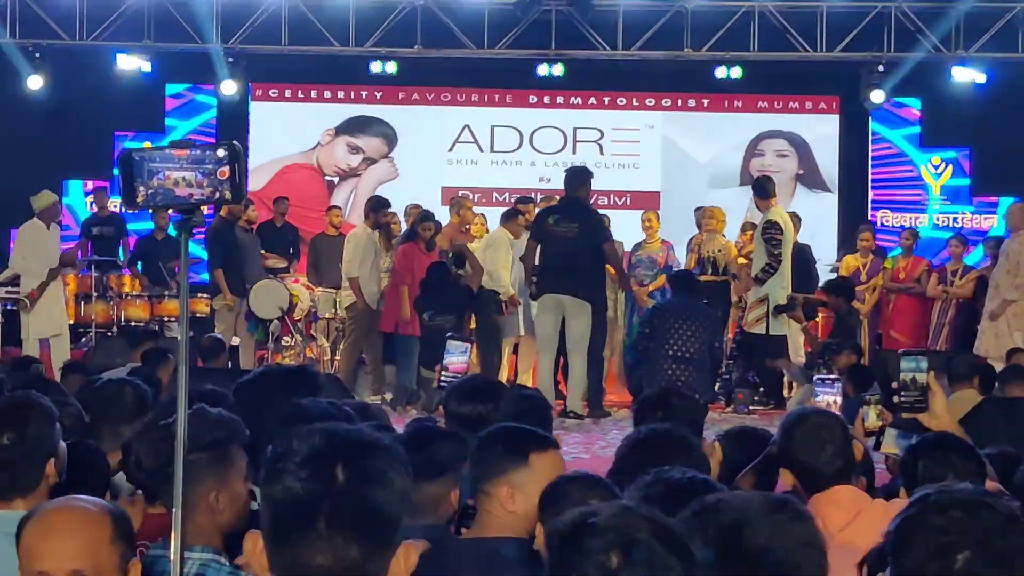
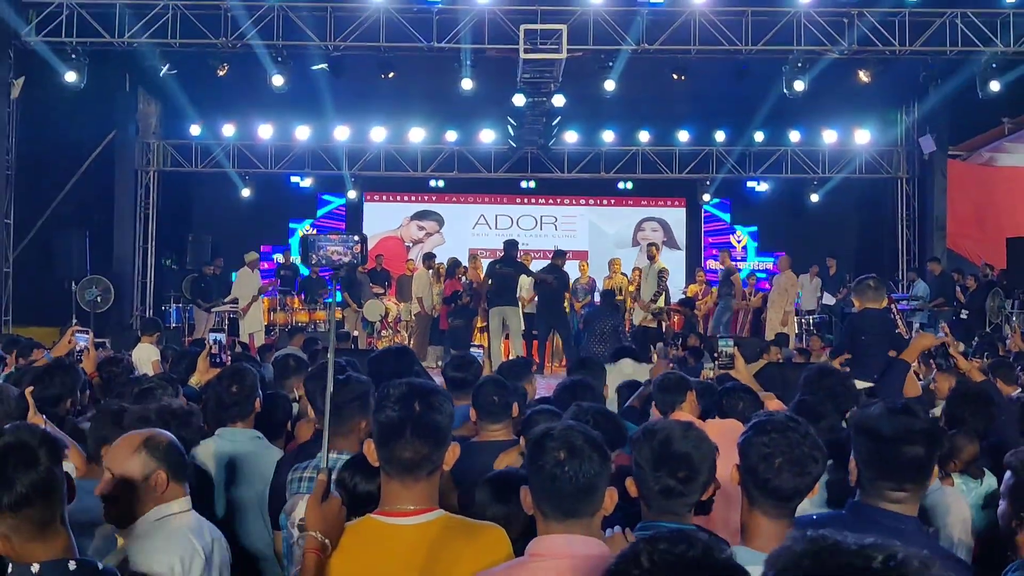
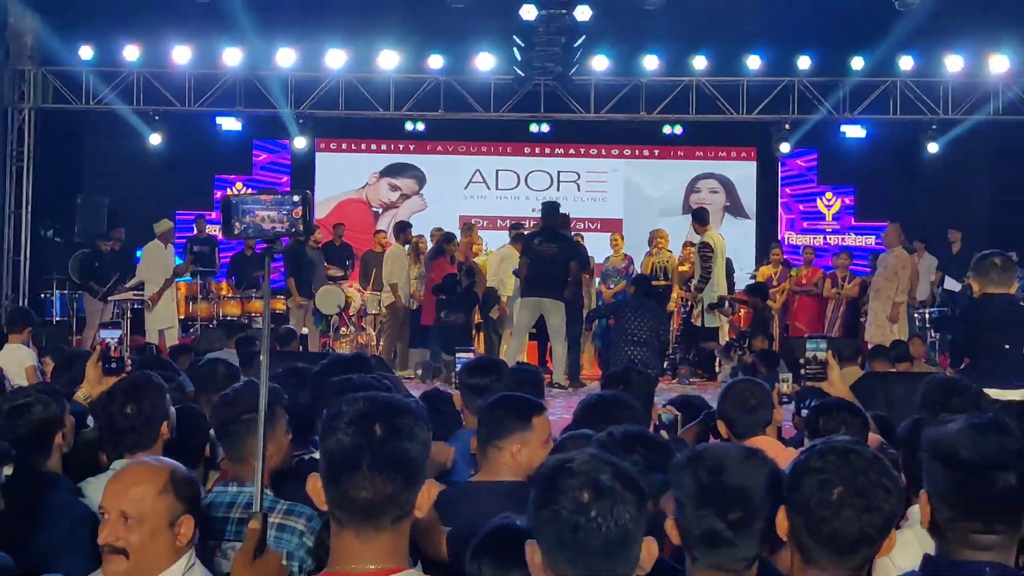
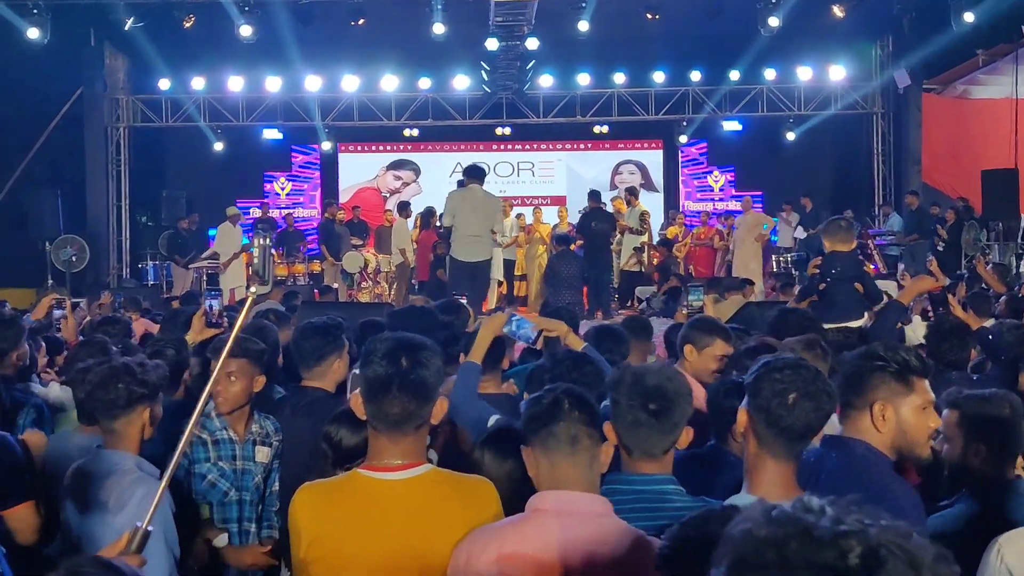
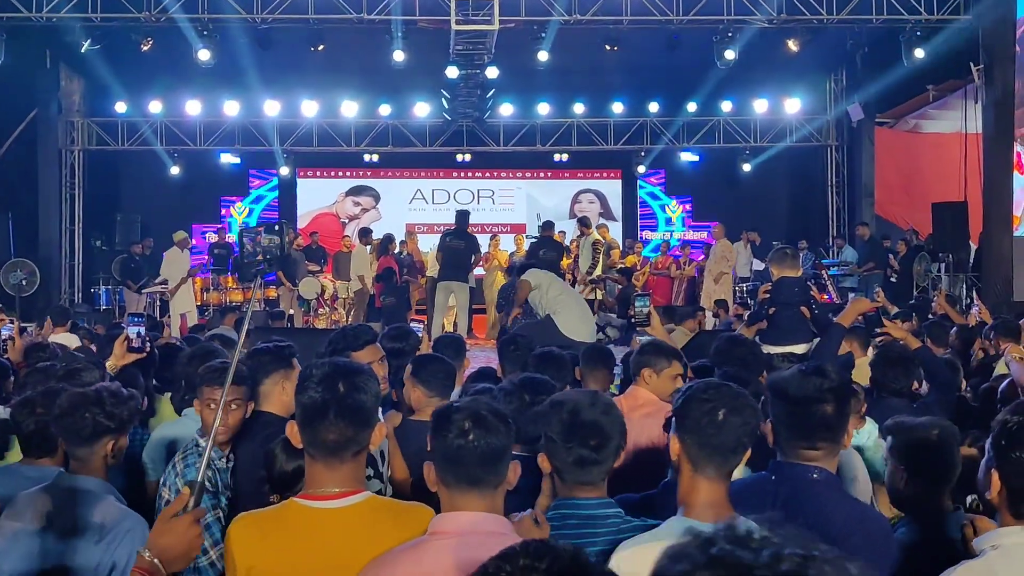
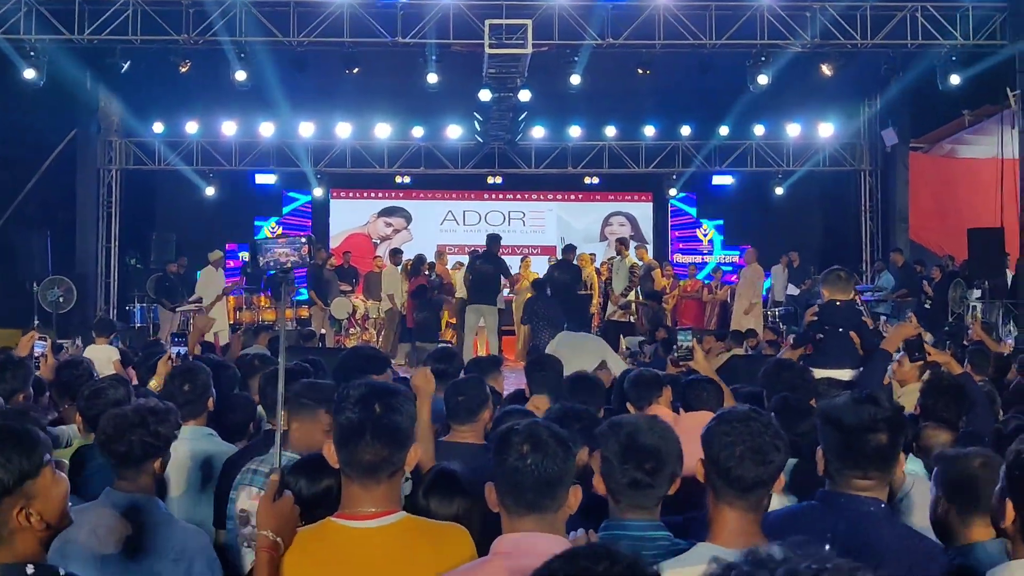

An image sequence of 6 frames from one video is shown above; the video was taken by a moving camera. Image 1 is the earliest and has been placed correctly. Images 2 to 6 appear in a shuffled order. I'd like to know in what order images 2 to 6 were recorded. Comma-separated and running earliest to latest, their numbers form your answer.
3, 2, 6, 5, 4
